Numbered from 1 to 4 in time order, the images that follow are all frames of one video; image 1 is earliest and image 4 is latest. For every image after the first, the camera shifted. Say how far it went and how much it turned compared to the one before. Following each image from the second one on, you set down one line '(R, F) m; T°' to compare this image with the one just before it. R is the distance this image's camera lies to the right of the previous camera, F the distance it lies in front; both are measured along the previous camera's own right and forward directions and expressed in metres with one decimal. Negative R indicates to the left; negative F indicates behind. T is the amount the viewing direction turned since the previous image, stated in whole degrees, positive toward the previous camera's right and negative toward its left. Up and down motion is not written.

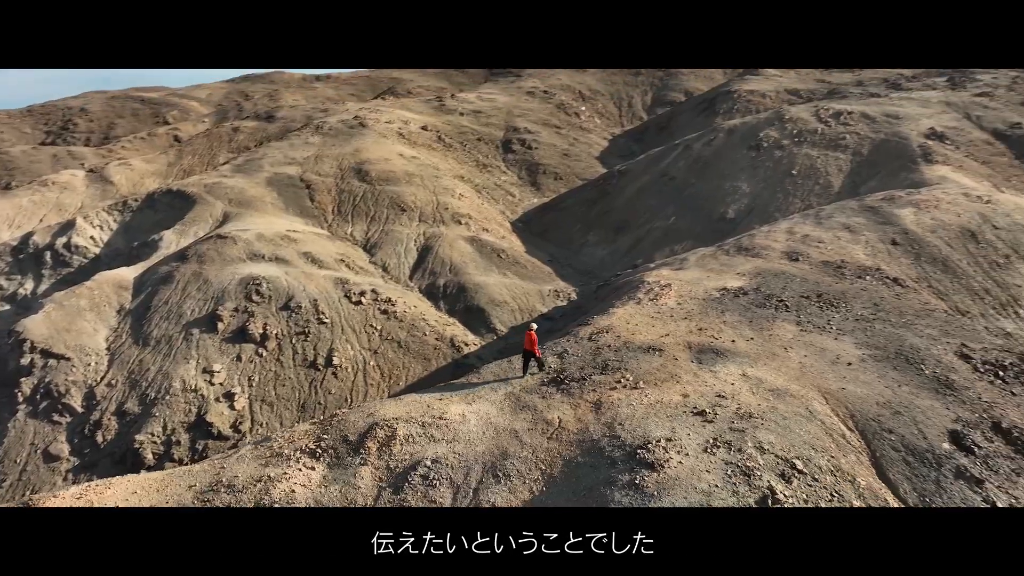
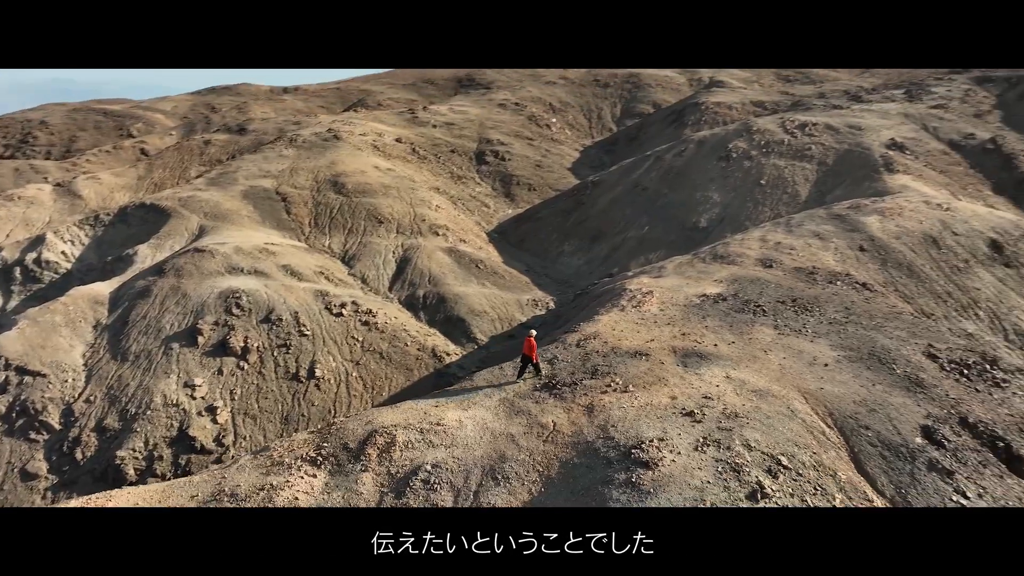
(-0.4, -0.4) m; +2°
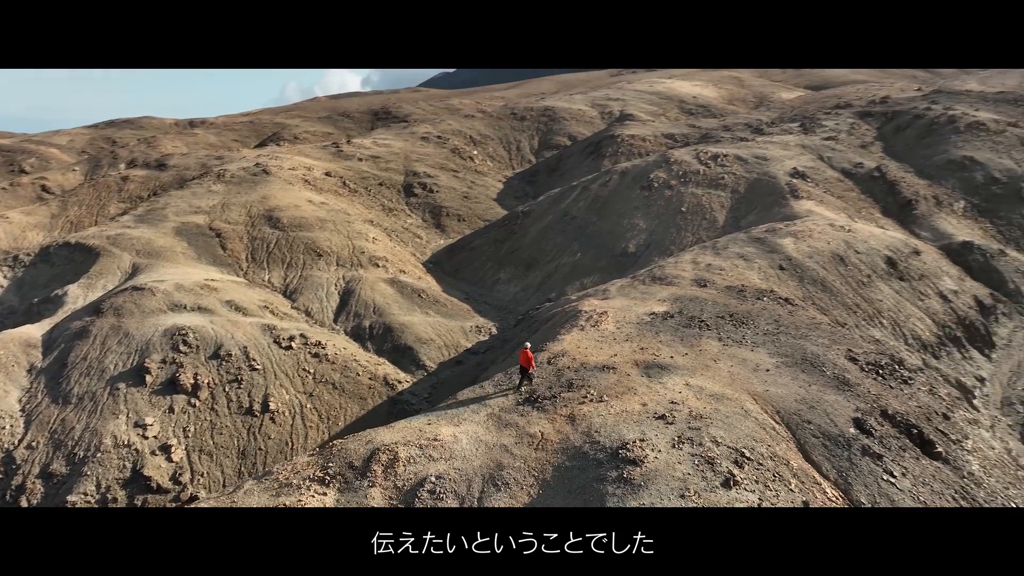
(-1.4, -1.1) m; +7°
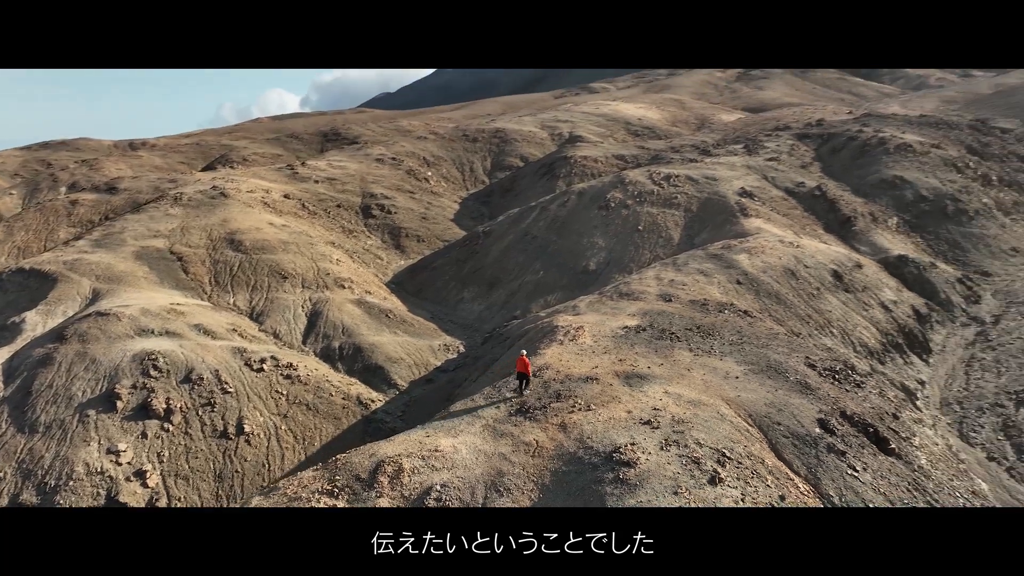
(-1.0, -0.8) m; +4°
